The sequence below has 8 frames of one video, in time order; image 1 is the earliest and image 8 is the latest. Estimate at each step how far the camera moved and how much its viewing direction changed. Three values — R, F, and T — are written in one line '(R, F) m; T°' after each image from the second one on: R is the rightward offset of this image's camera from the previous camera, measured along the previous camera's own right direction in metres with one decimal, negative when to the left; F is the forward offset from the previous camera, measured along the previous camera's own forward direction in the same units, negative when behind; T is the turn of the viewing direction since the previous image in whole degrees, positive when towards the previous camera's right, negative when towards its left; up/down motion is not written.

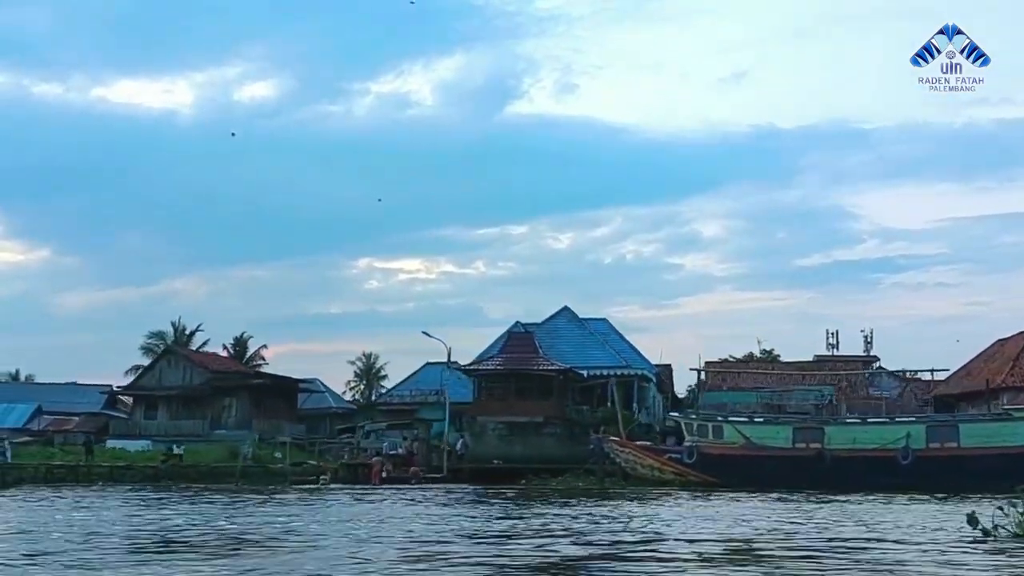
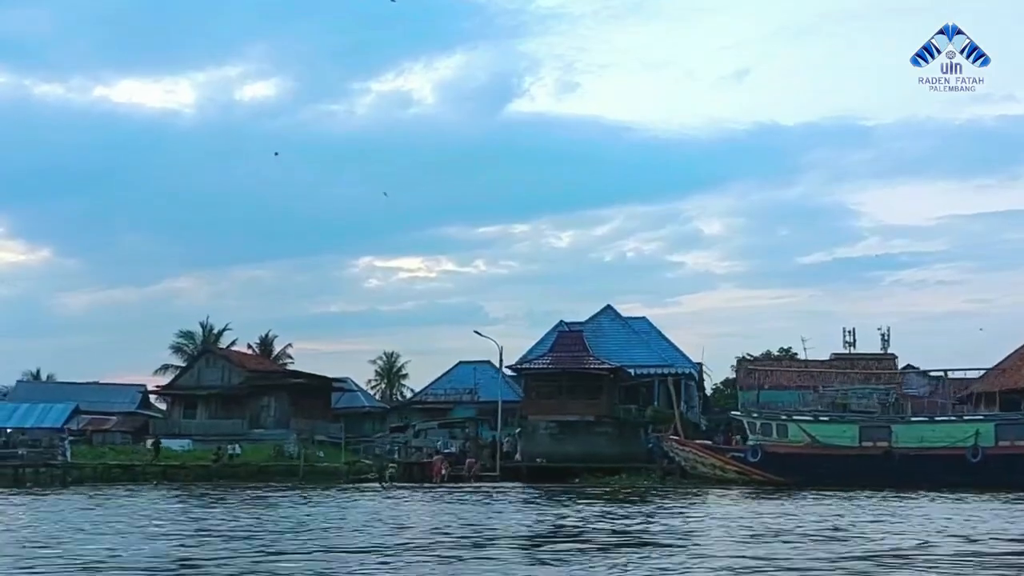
(-2.0, -0.4) m; 0°
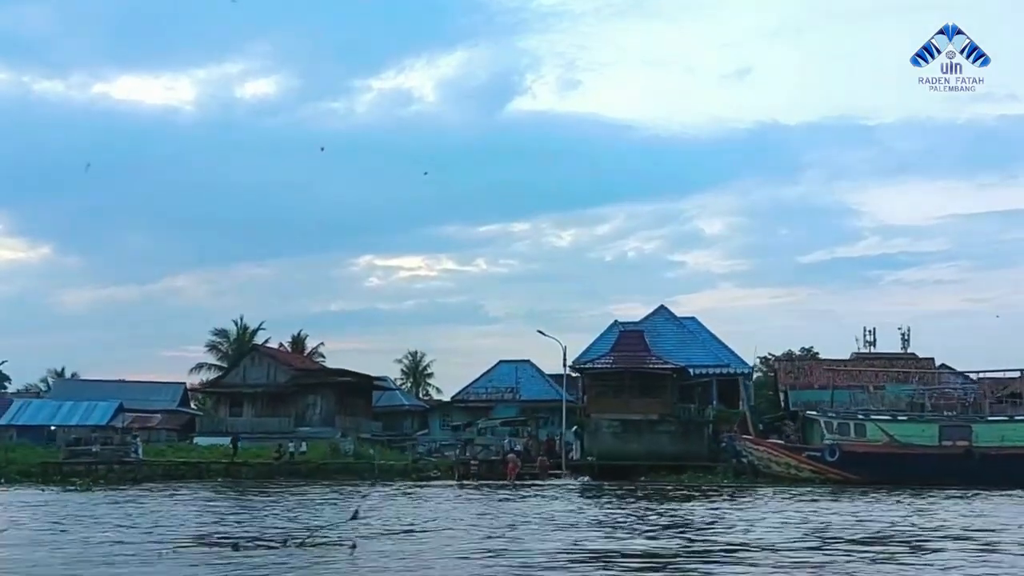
(-2.6, -0.4) m; 0°
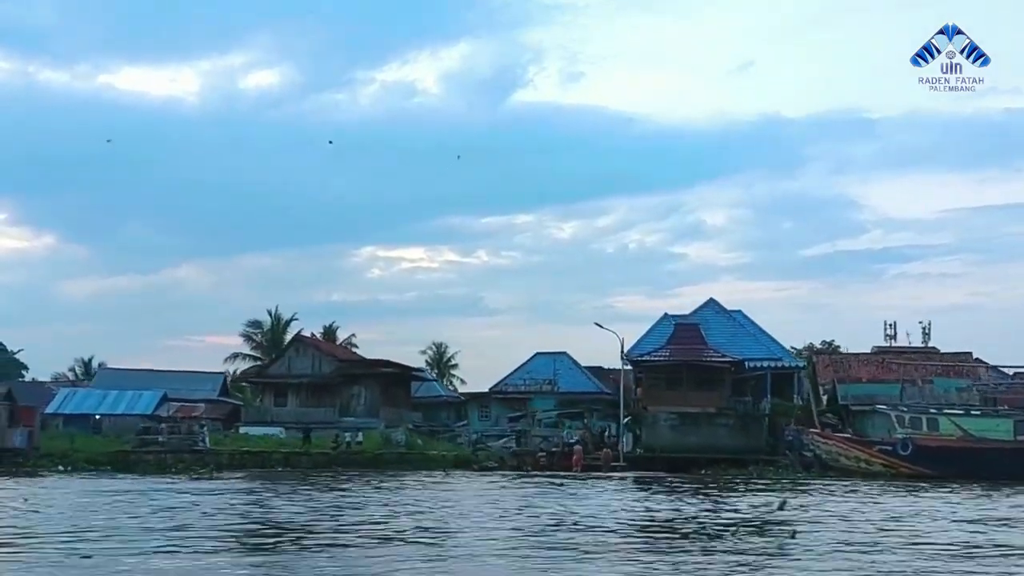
(-2.4, -0.4) m; 0°
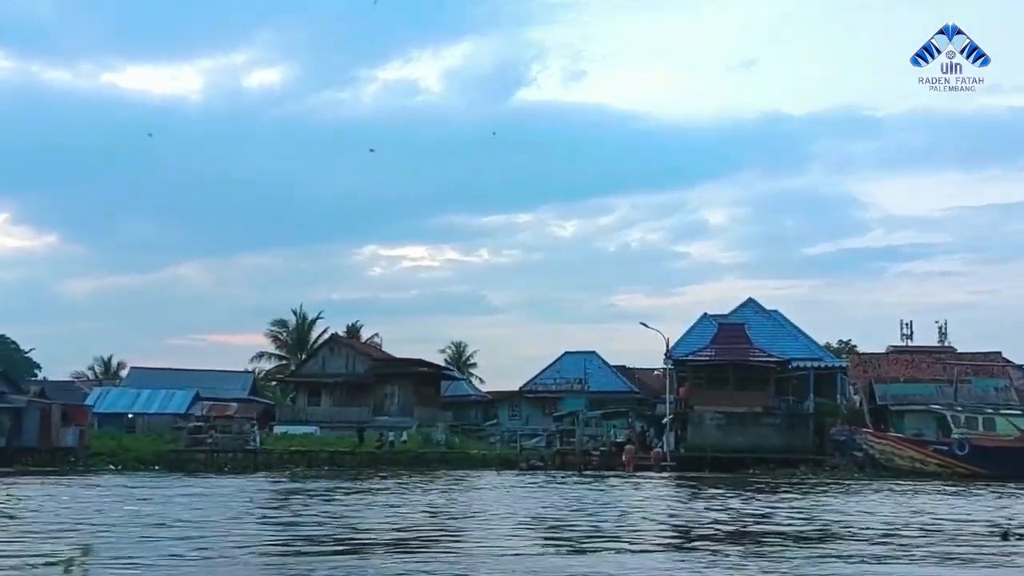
(-1.9, -0.1) m; 0°
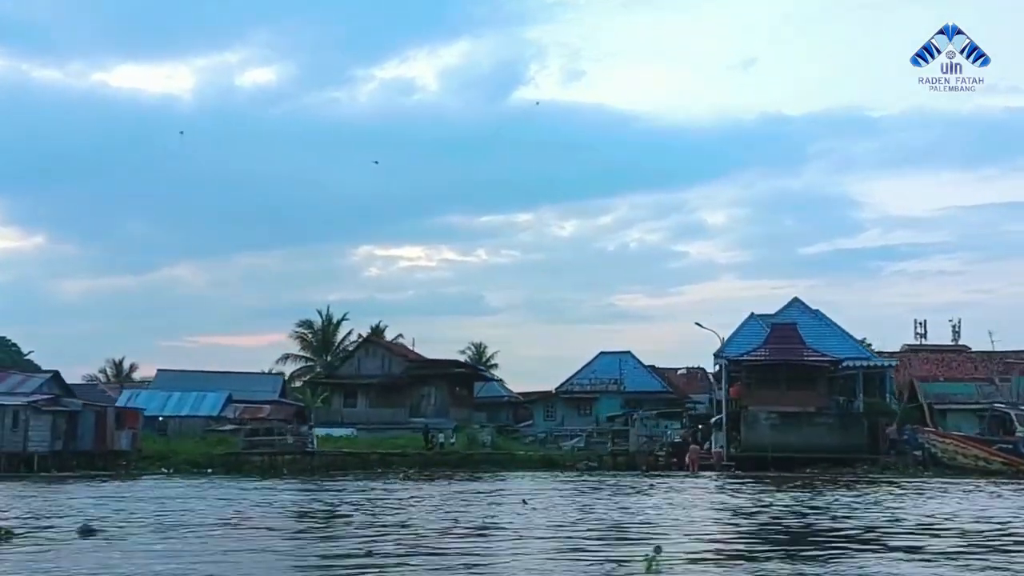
(-2.3, +0.2) m; 0°
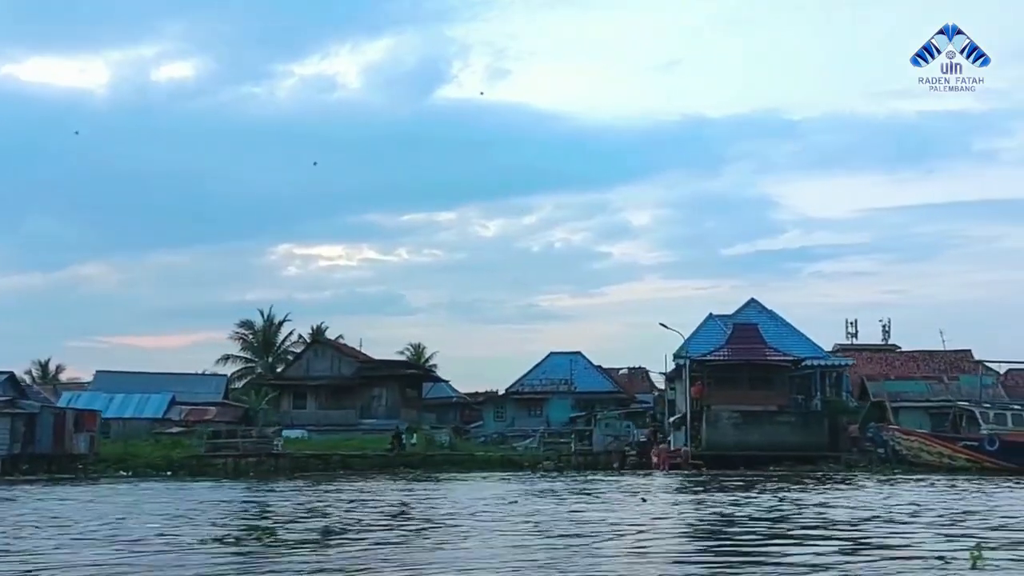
(-1.8, +0.4) m; +4°
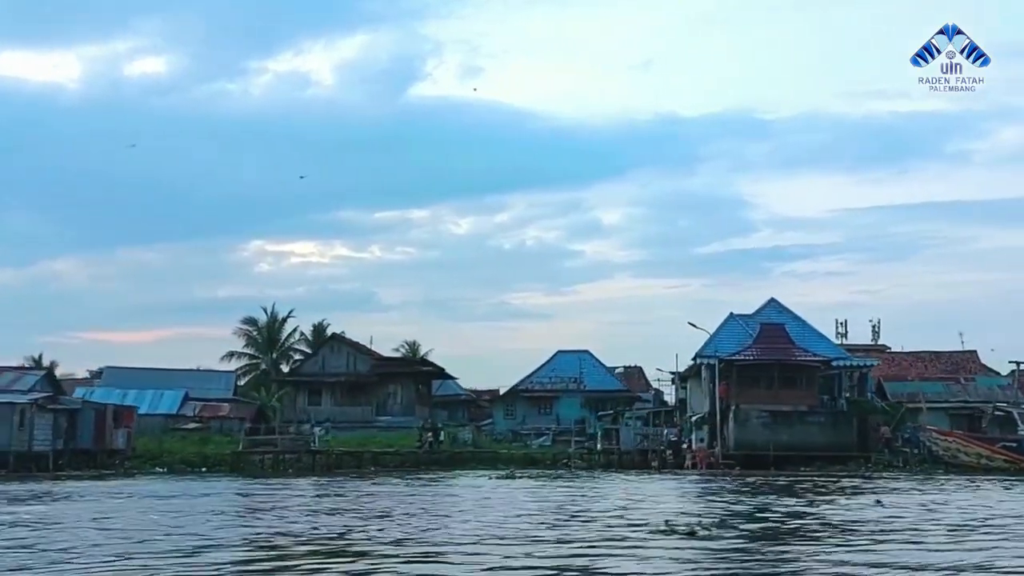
(-2.4, -0.1) m; +2°
